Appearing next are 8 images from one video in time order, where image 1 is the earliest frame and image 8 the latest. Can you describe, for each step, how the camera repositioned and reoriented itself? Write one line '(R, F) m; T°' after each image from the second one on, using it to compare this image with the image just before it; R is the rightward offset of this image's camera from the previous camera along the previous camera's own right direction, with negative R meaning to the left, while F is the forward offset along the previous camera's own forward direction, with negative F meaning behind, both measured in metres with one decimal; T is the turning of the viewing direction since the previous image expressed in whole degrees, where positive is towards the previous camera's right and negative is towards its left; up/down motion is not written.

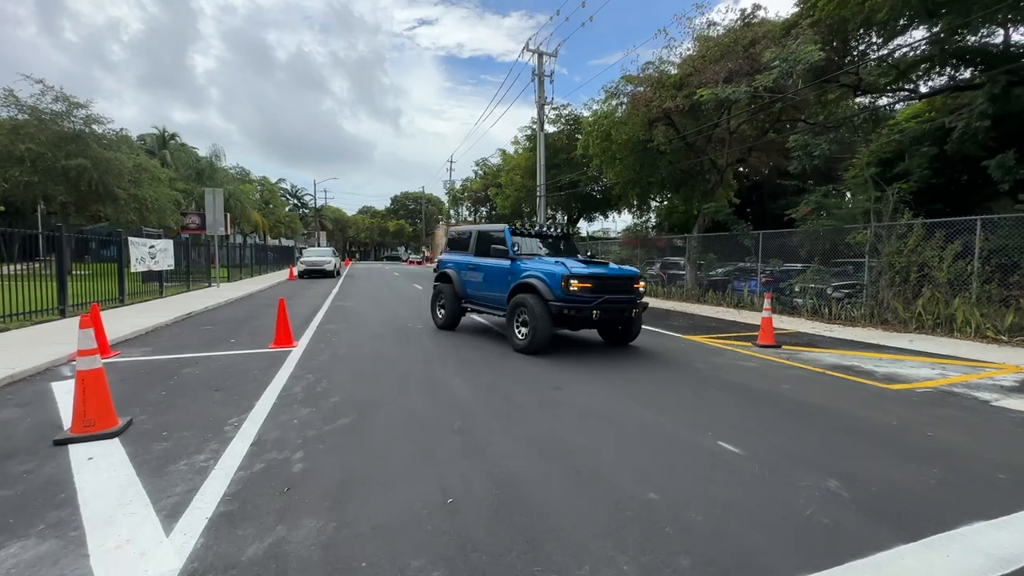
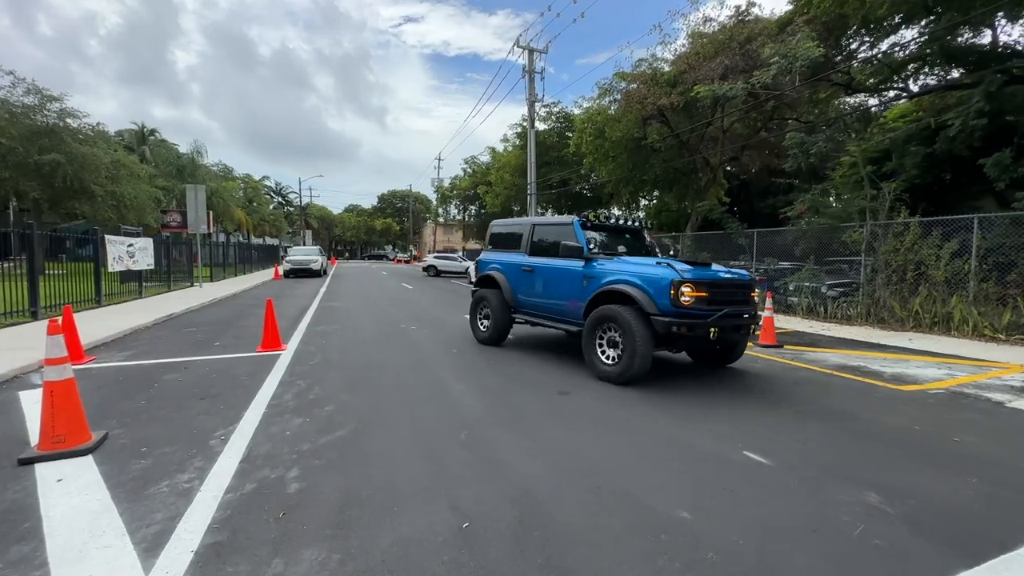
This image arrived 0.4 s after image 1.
(-0.2, +0.3) m; +2°
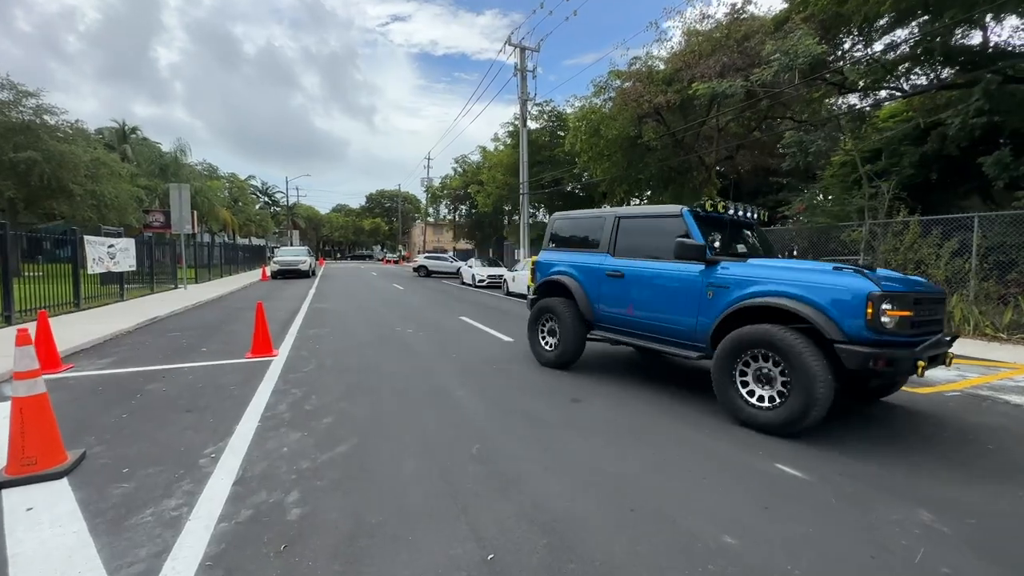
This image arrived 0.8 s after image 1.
(-0.2, +0.3) m; +1°
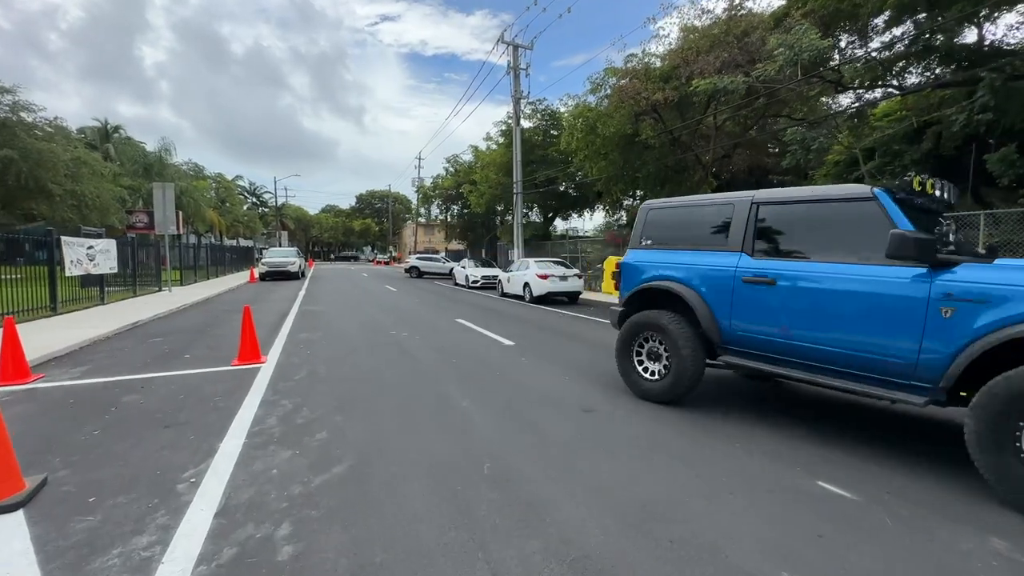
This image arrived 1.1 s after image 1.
(-0.2, +0.4) m; +1°
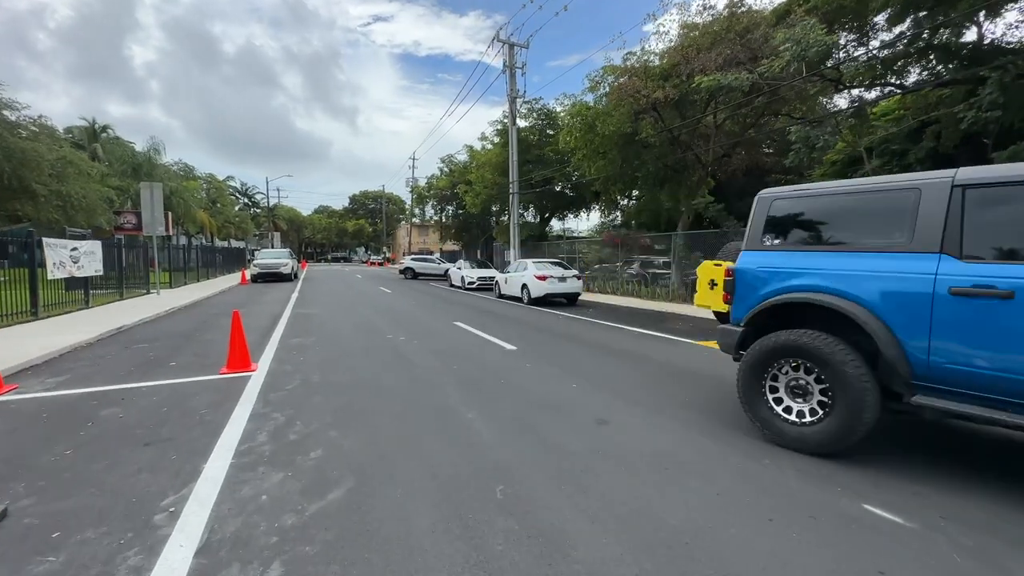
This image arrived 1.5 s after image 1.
(-0.2, +0.4) m; +1°
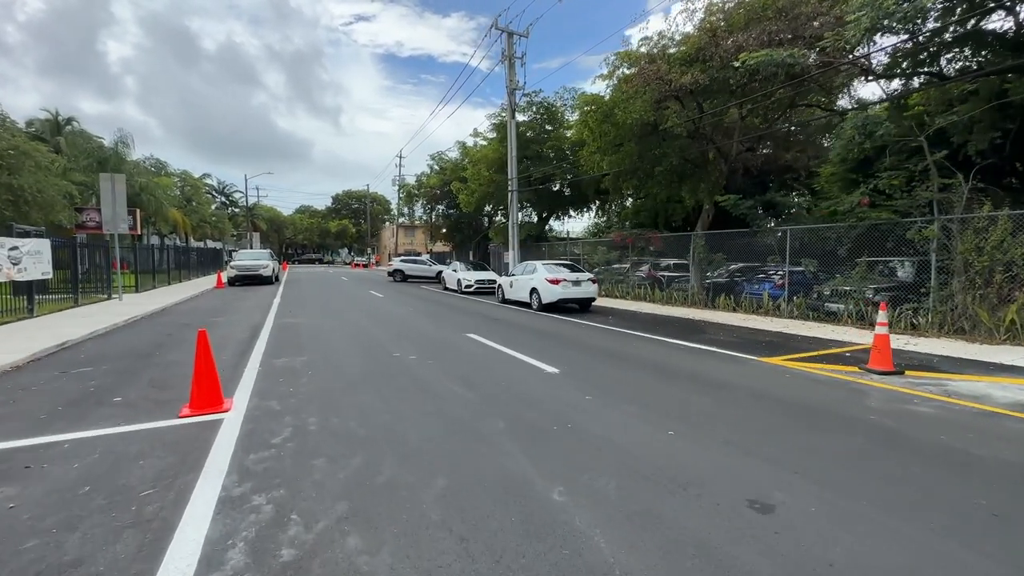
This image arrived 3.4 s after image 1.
(-1.0, +1.8) m; +2°
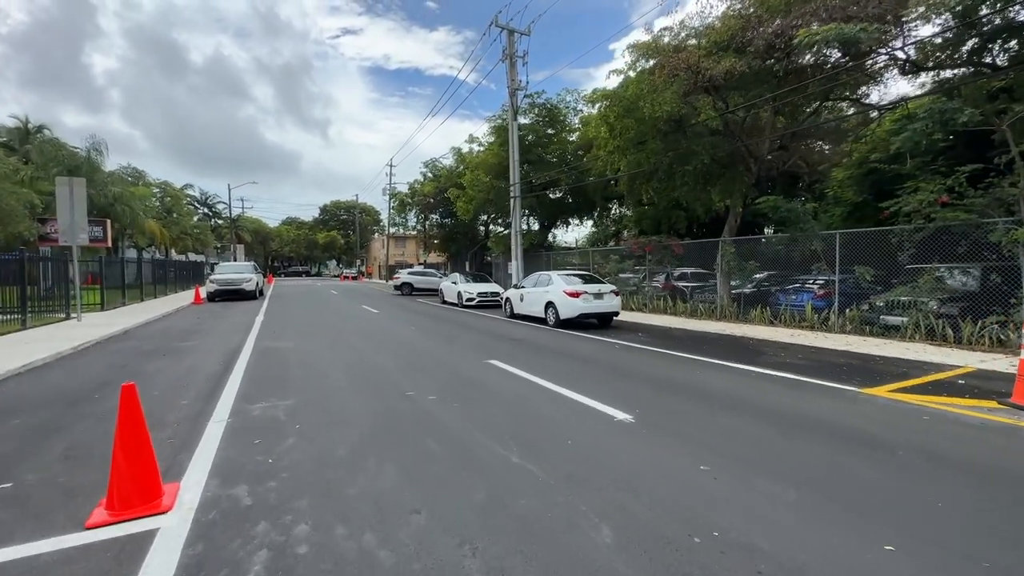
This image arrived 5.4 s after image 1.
(-0.8, +1.9) m; +1°
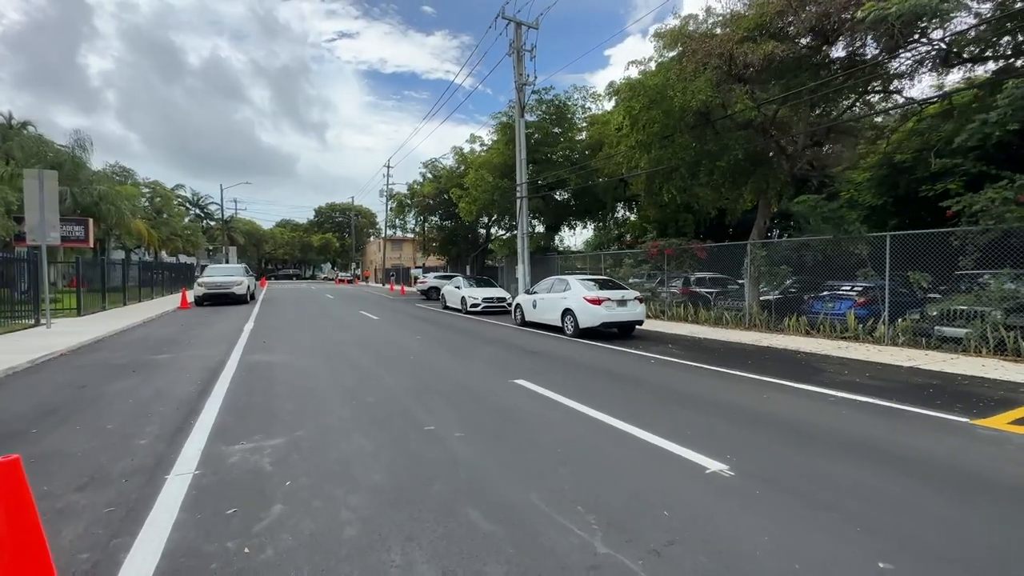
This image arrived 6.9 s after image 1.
(-0.6, +1.4) m; +1°
